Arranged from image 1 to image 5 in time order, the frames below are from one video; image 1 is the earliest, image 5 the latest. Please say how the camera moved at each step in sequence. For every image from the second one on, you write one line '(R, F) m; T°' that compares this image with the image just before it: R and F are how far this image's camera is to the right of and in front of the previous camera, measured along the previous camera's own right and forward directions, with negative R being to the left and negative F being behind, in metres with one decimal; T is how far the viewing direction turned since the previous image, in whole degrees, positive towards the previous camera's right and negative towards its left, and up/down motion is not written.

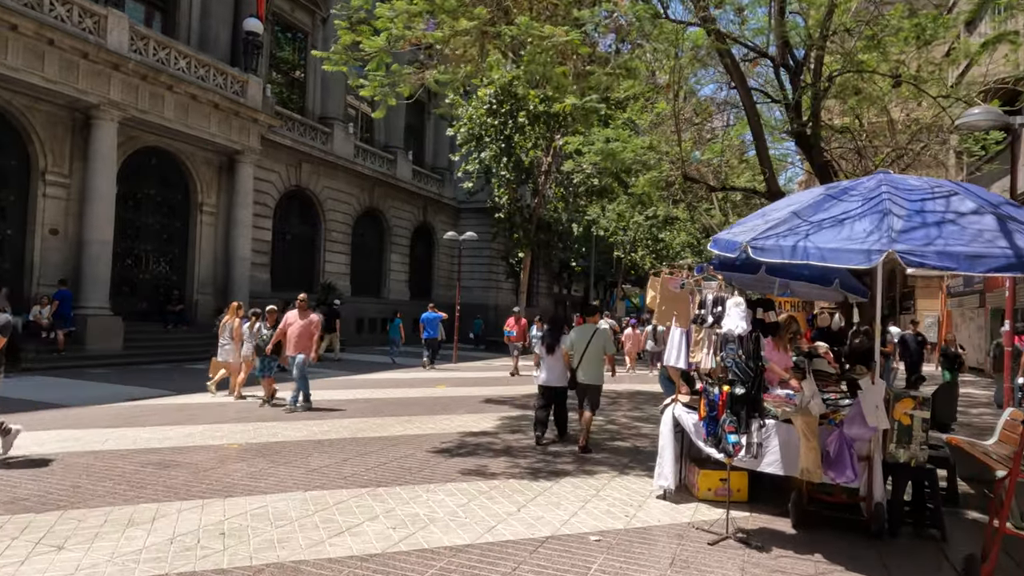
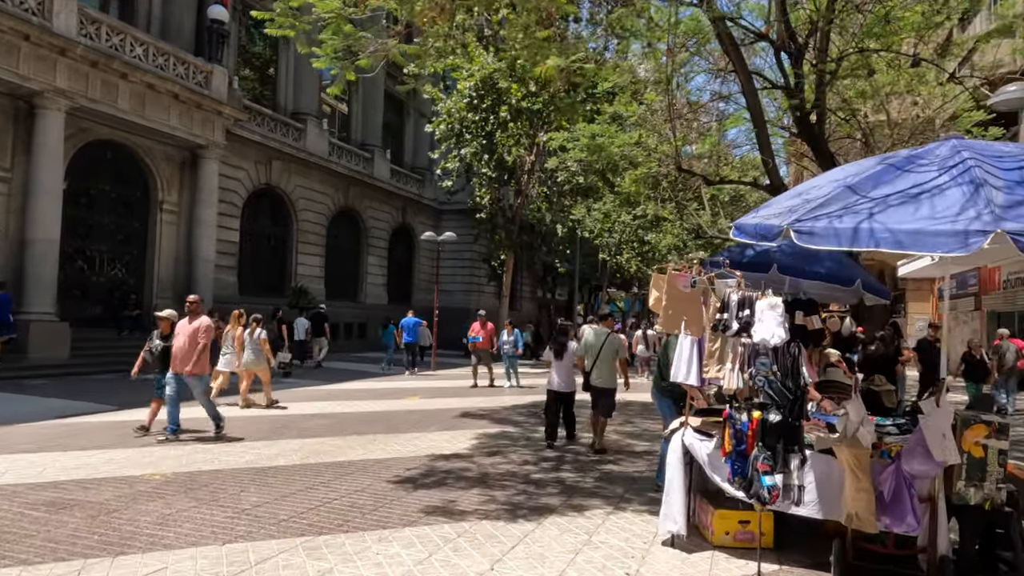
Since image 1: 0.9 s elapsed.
(+0.1, +0.9) m; +1°
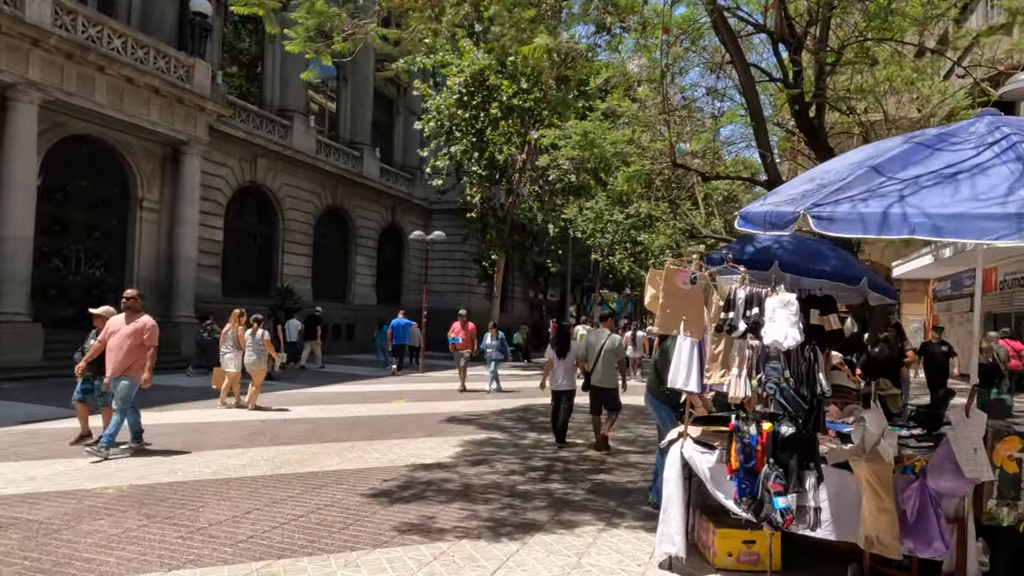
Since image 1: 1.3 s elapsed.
(+0.1, +0.4) m; +1°
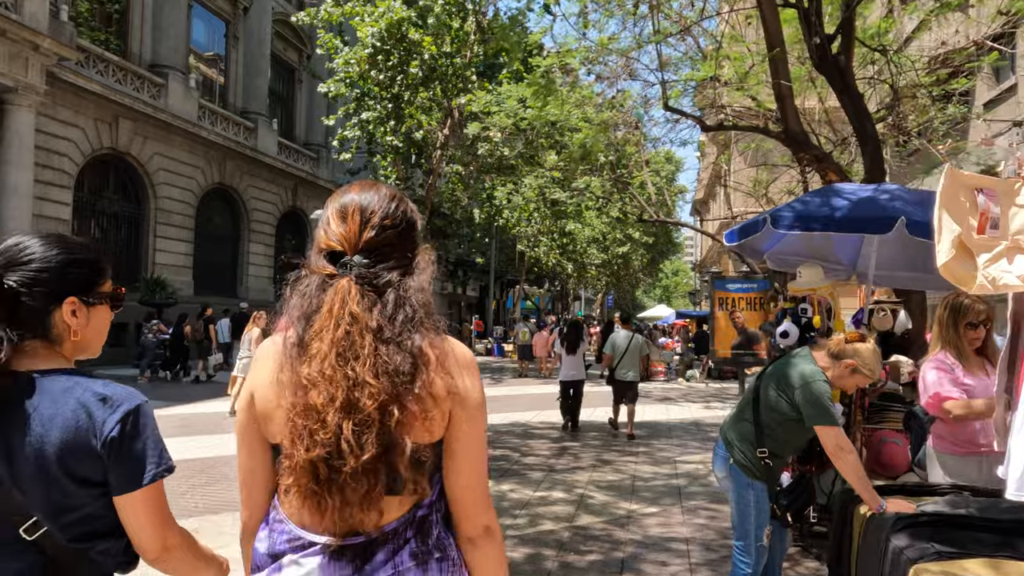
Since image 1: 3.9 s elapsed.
(-0.3, +2.6) m; +8°
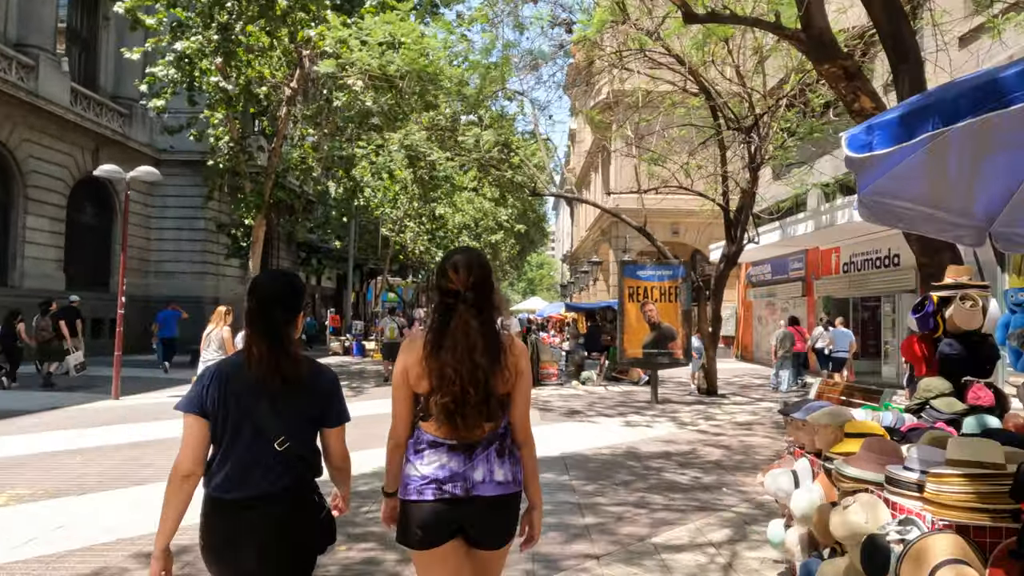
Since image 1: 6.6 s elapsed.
(-0.1, +2.9) m; +12°
